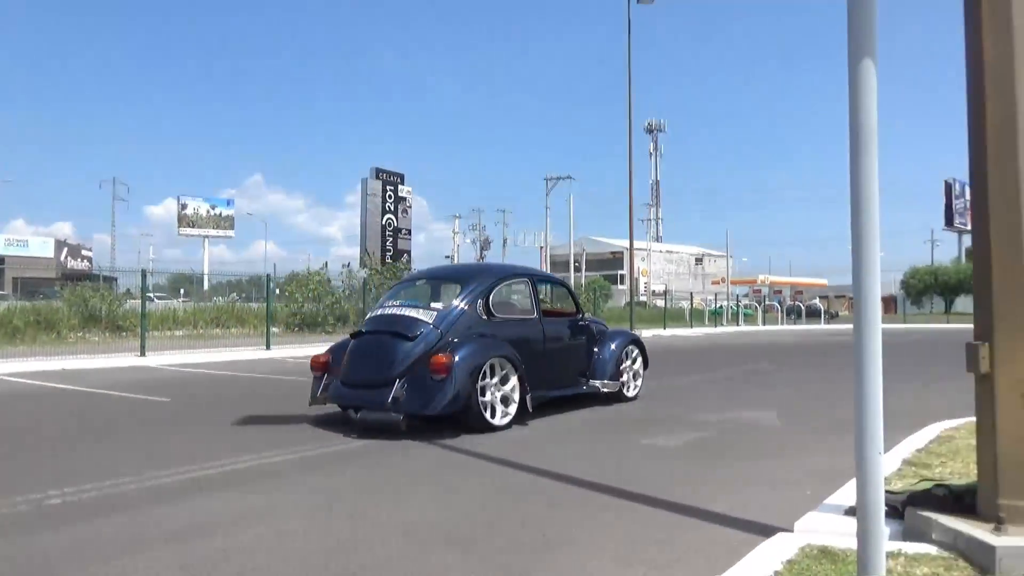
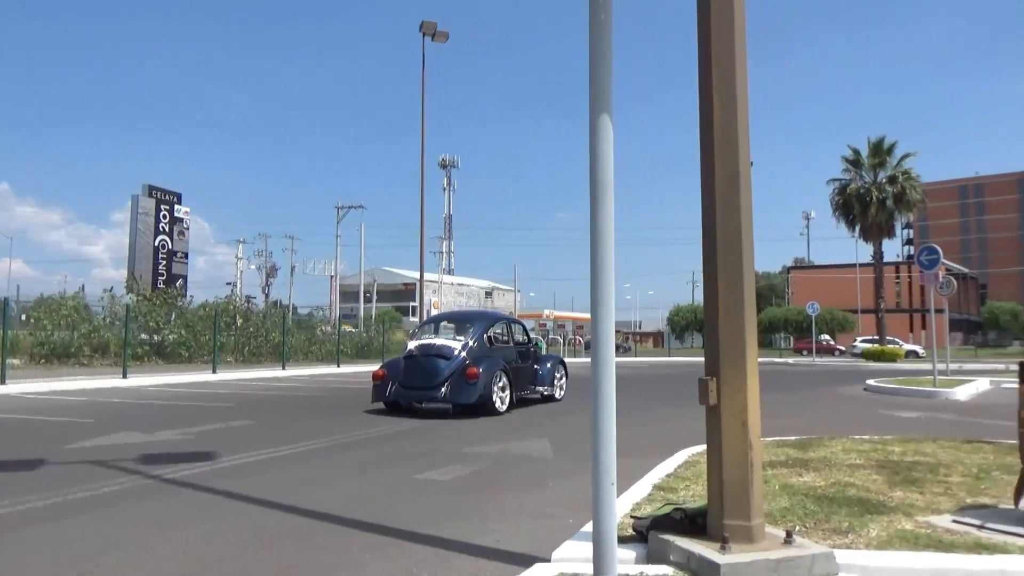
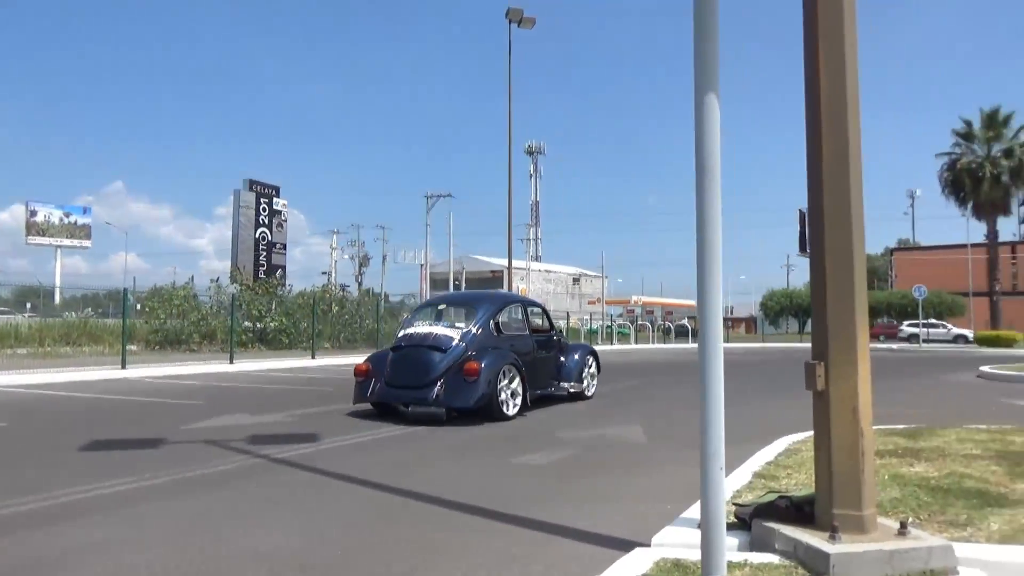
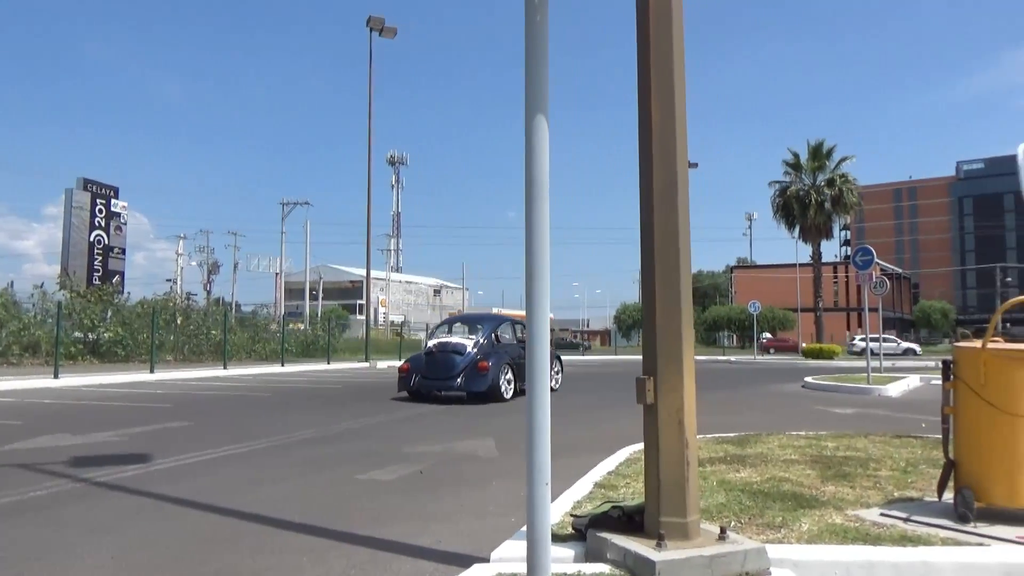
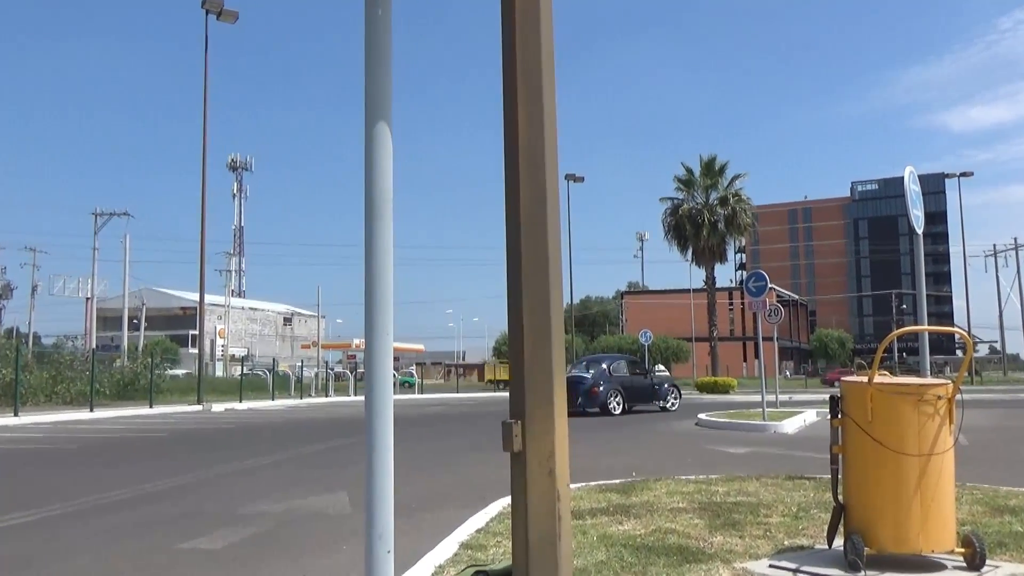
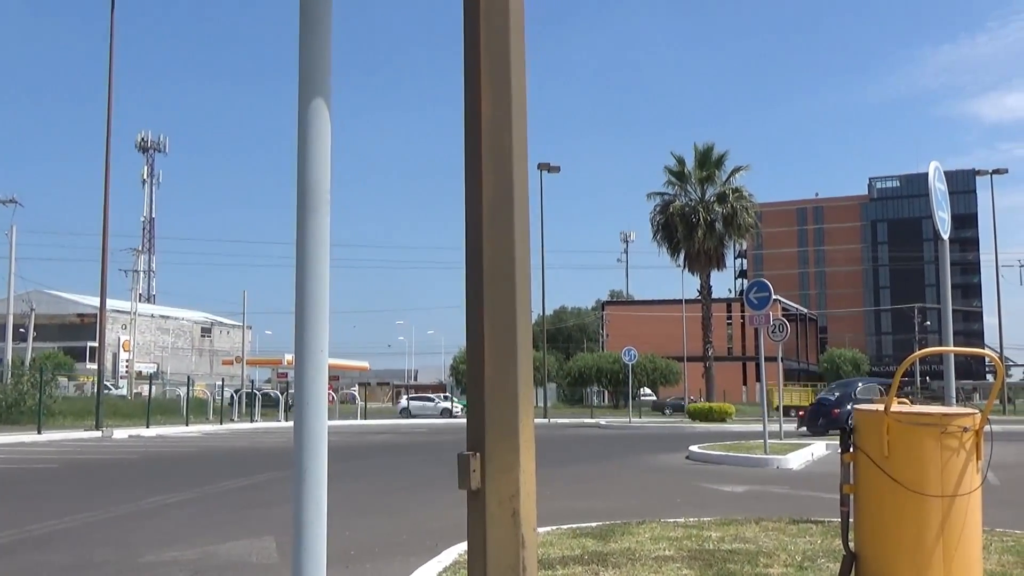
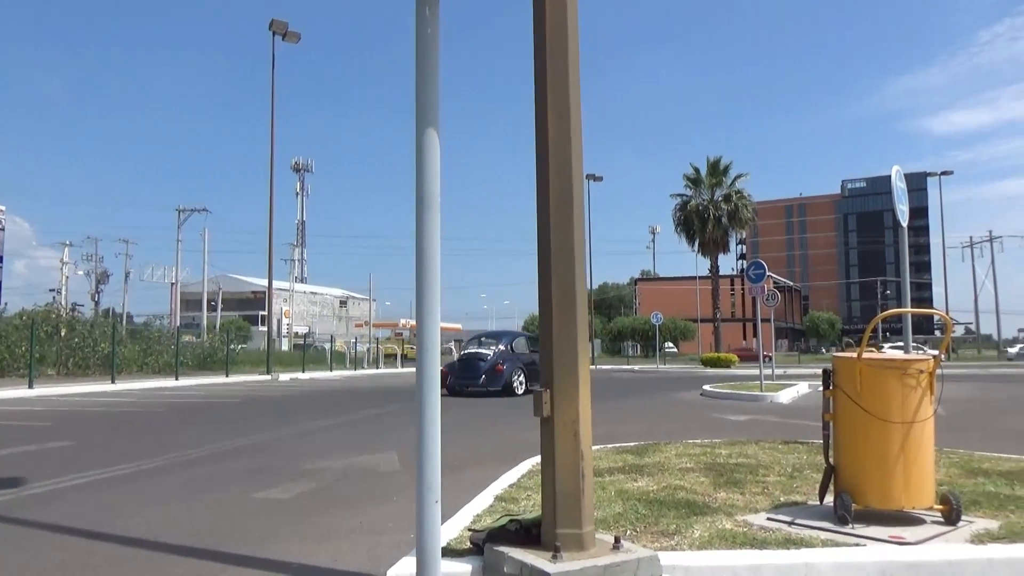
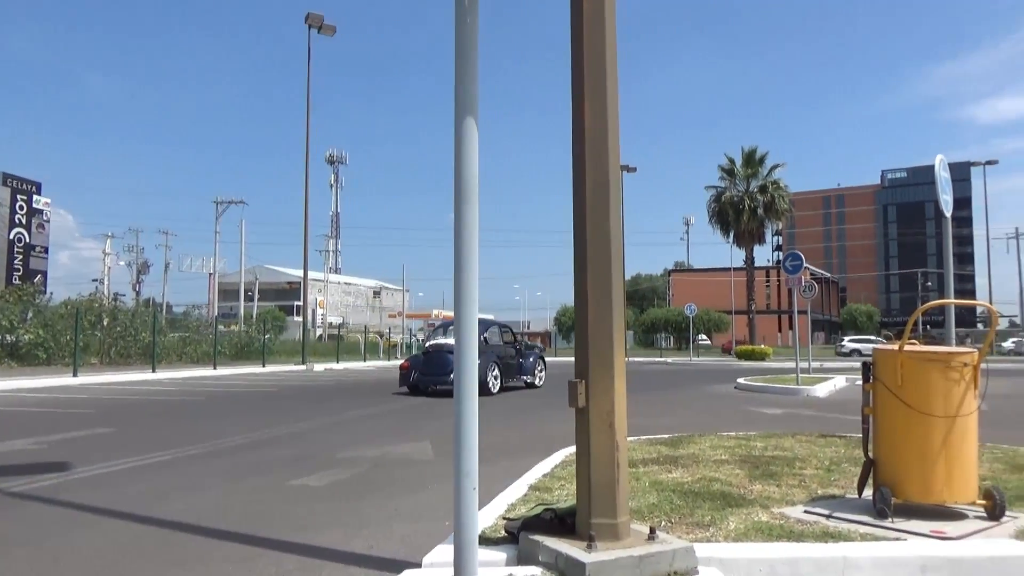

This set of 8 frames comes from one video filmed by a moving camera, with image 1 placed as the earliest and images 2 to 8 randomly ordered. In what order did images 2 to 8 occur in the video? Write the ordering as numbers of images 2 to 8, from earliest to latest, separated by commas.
3, 2, 4, 8, 7, 5, 6
